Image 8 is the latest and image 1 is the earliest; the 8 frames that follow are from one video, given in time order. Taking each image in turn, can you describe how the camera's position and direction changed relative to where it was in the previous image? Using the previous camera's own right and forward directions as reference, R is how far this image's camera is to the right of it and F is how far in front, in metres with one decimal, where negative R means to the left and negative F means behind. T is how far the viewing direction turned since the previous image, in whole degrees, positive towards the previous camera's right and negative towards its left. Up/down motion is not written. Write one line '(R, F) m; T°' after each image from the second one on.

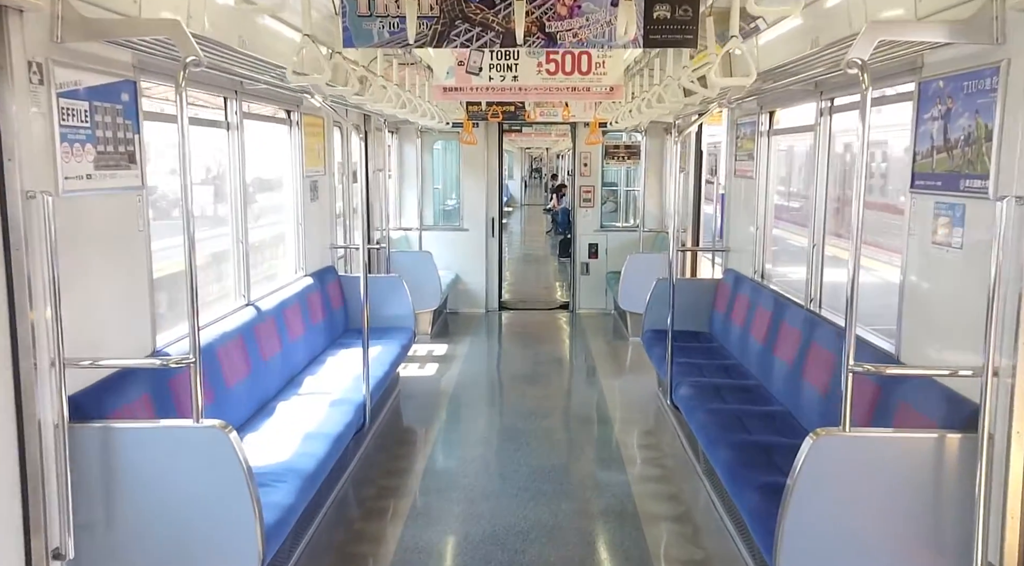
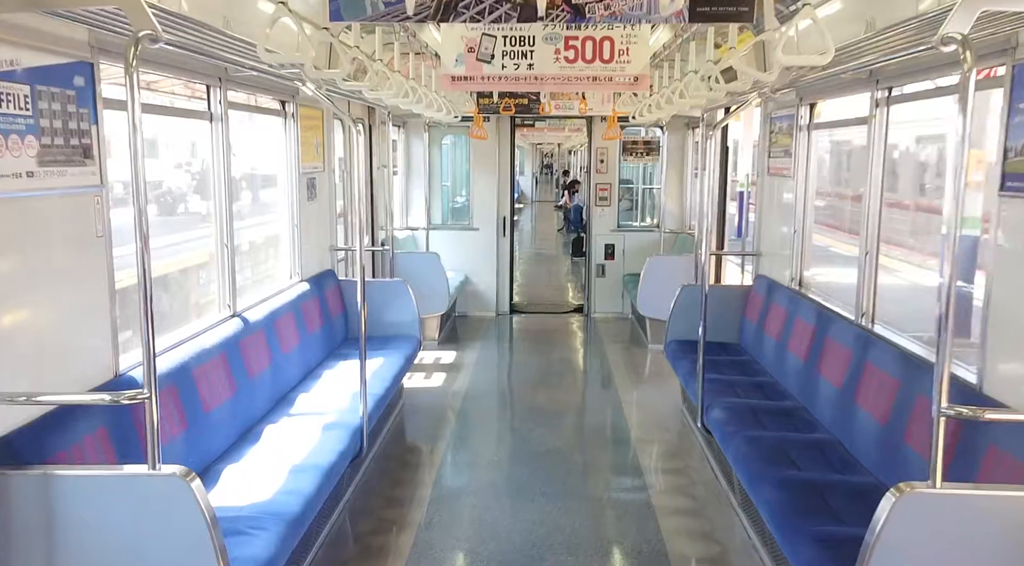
(0.0, +0.4) m; -1°
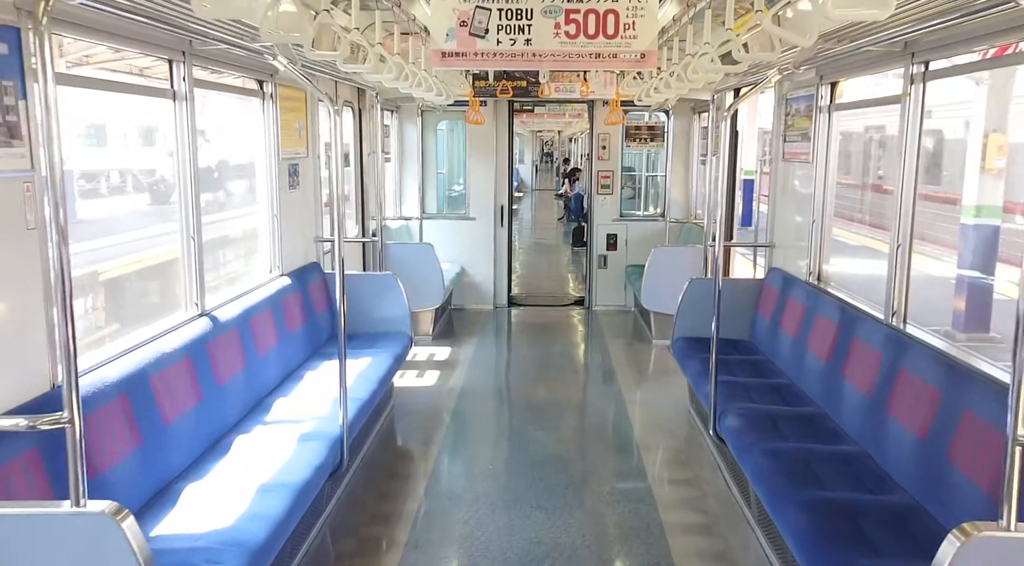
(0.0, +0.3) m; 0°
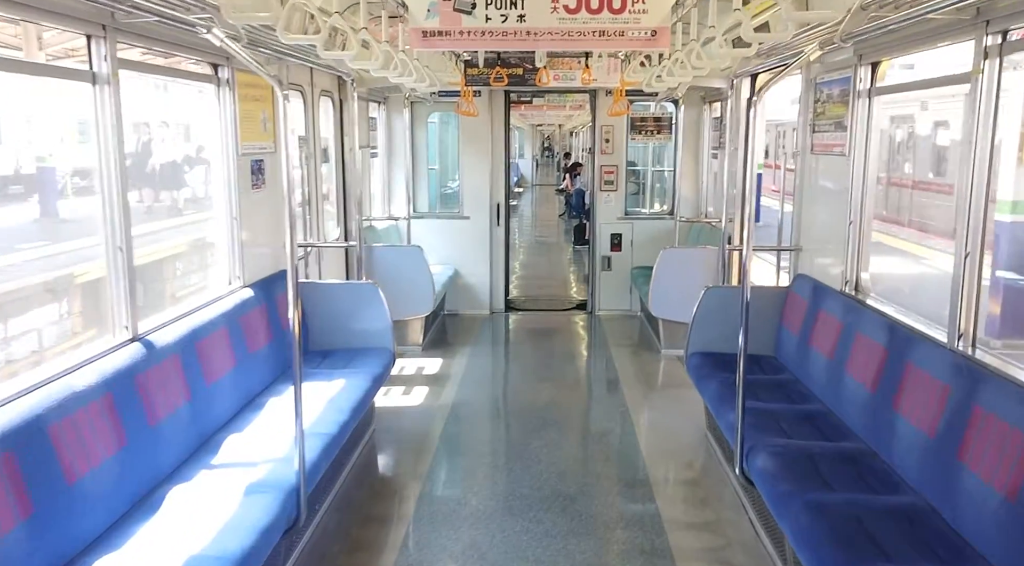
(0.0, +0.5) m; 0°
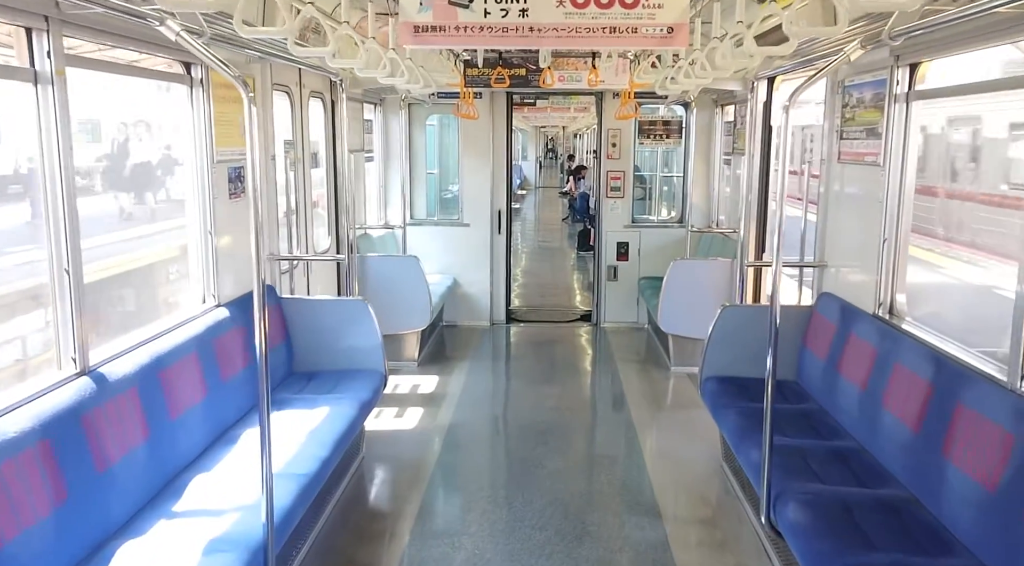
(0.0, +0.3) m; 0°
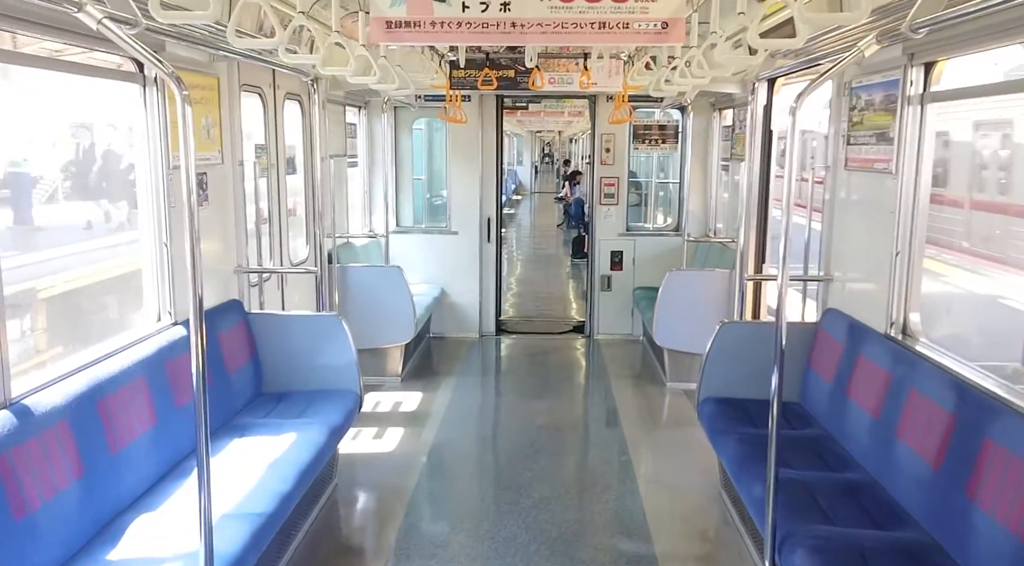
(+0.1, +0.3) m; 0°
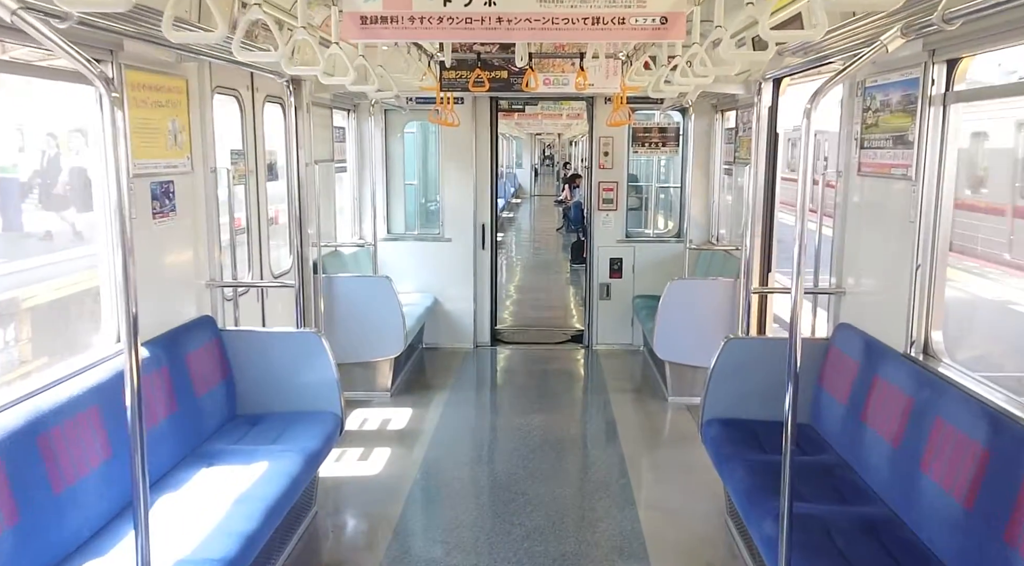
(+0.1, +0.2) m; 0°
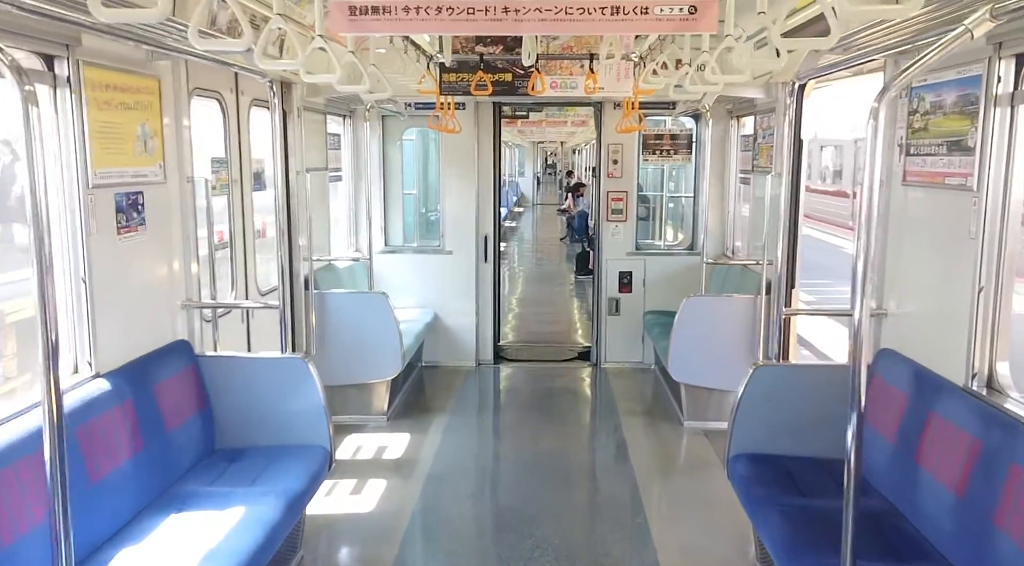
(0.0, +0.3) m; 0°
